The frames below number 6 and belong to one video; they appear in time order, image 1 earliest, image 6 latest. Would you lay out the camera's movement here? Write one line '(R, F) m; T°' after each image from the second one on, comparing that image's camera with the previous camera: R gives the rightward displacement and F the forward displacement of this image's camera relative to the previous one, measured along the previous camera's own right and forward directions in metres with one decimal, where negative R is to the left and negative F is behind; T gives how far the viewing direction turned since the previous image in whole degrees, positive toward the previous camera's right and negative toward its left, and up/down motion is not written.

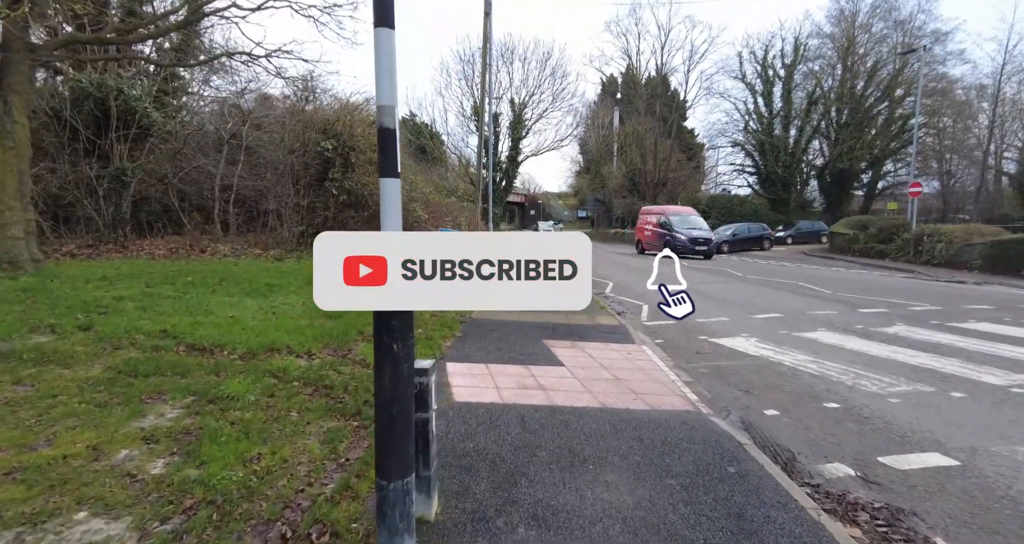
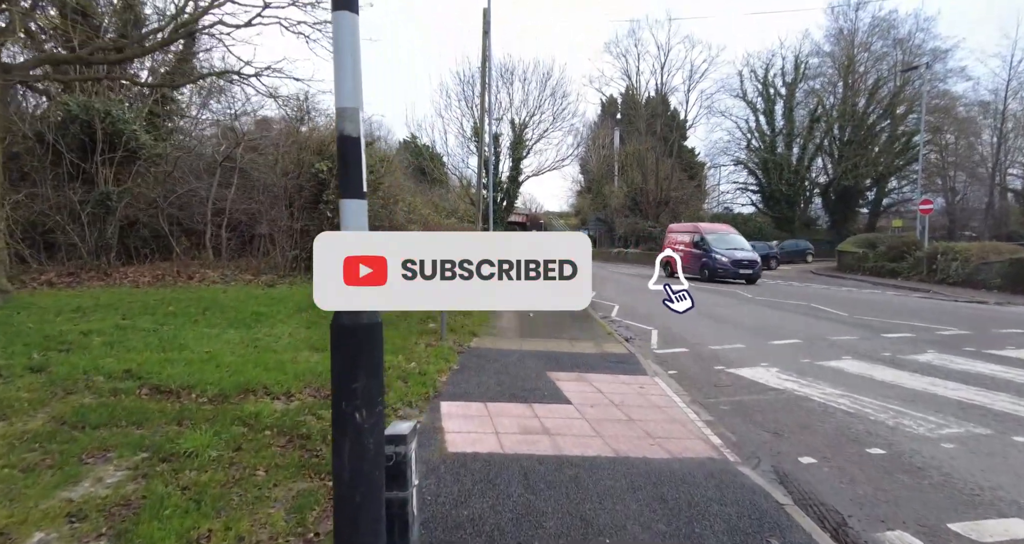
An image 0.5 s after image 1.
(0.0, +0.6) m; 0°
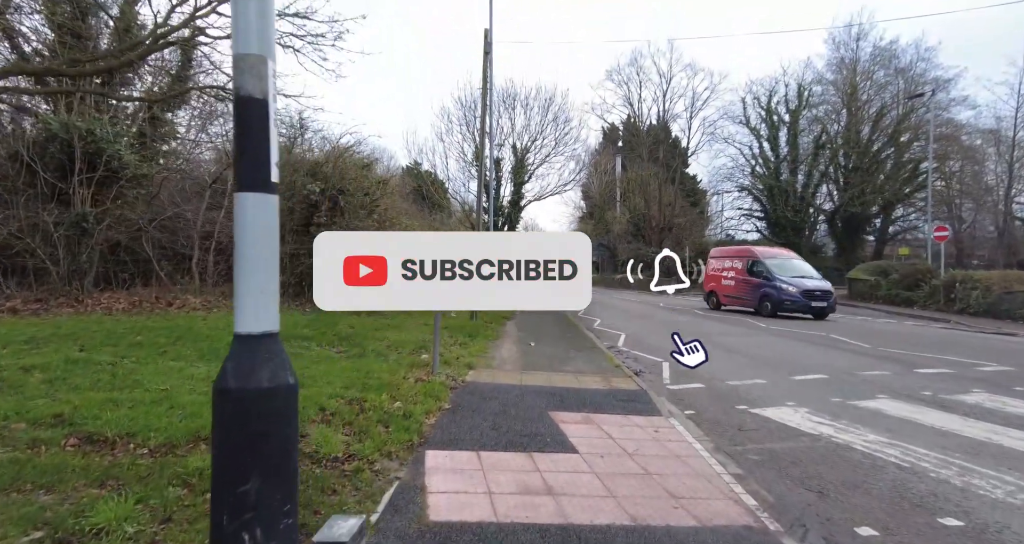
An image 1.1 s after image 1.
(0.0, +0.7) m; 0°
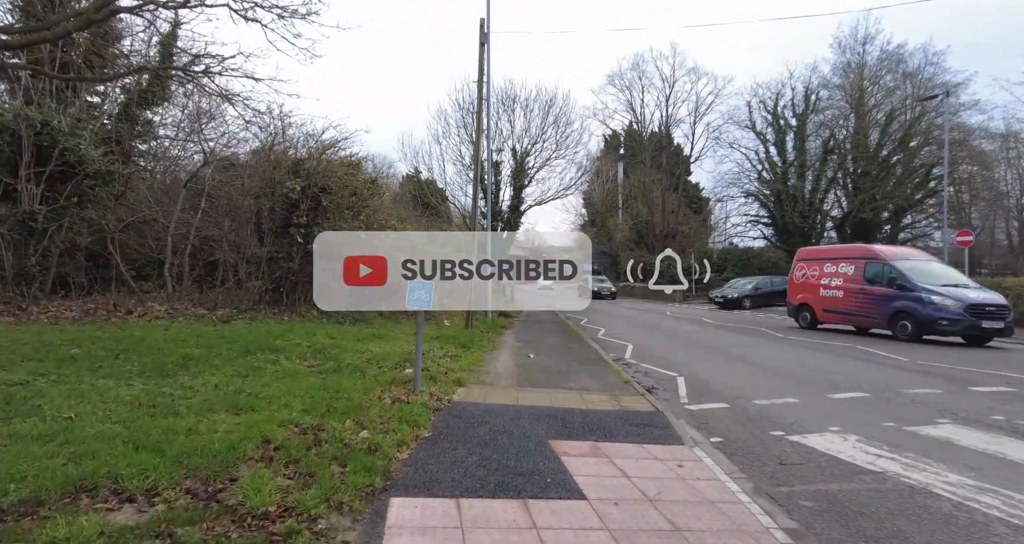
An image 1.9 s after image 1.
(+0.1, +1.1) m; 0°
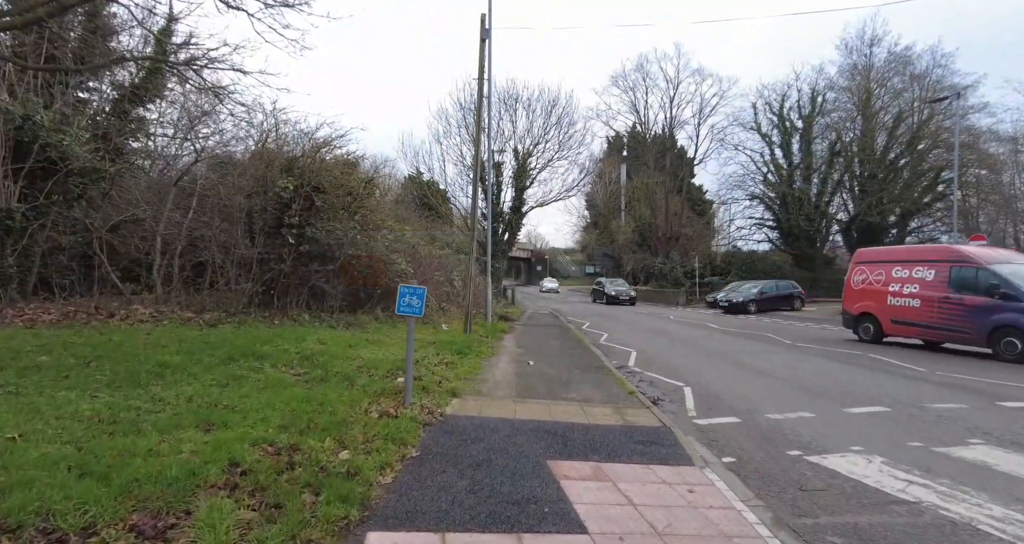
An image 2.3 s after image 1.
(+0.1, +0.5) m; 0°
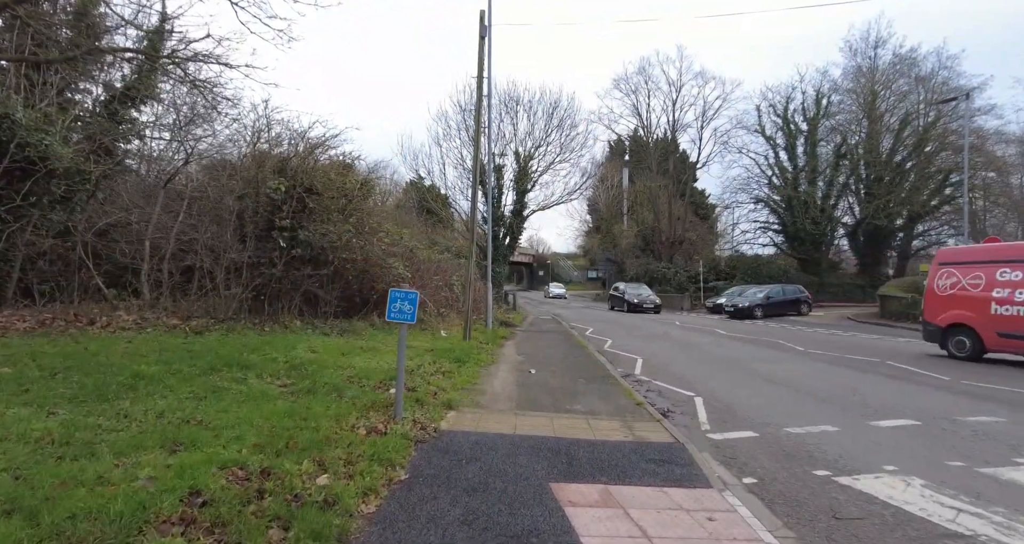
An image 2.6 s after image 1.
(0.0, +0.5) m; 0°
